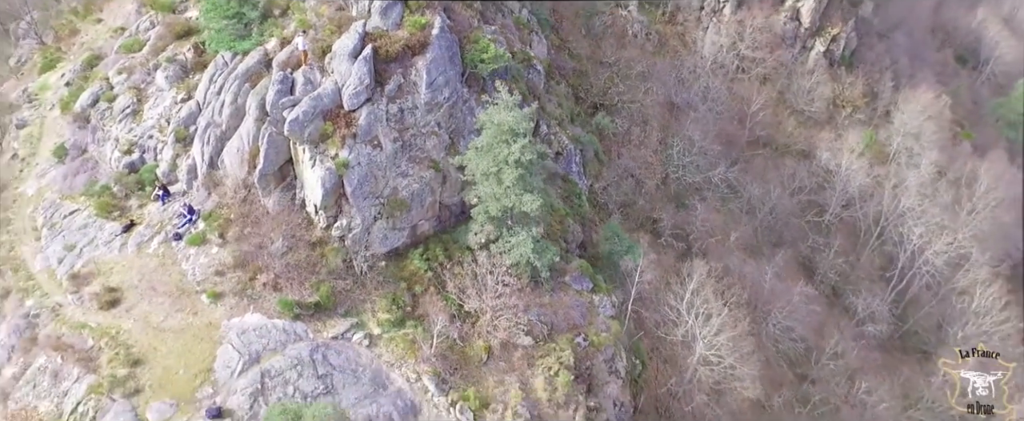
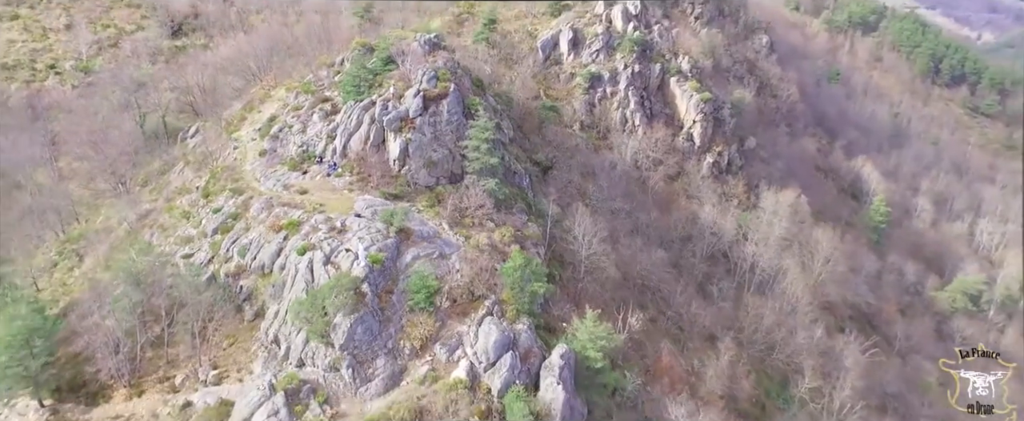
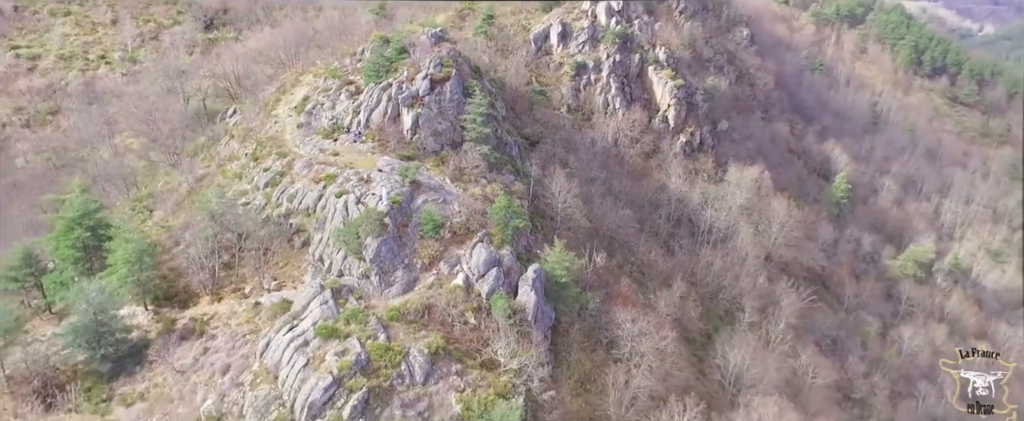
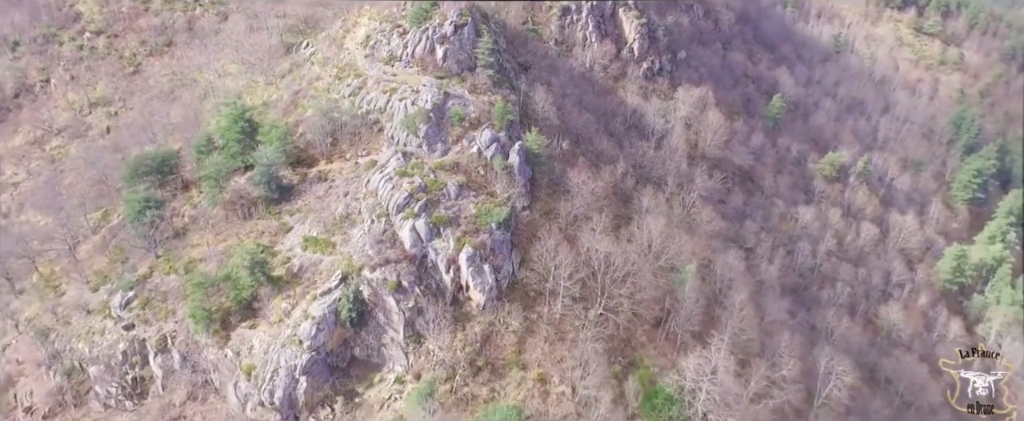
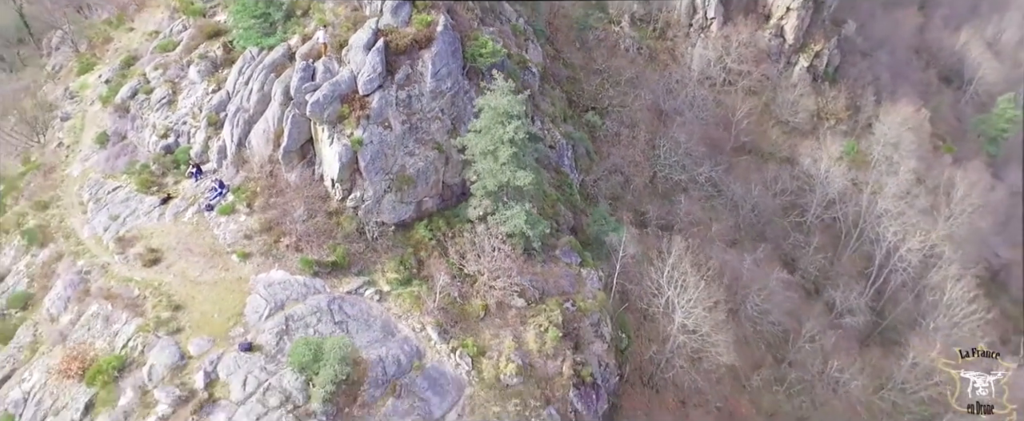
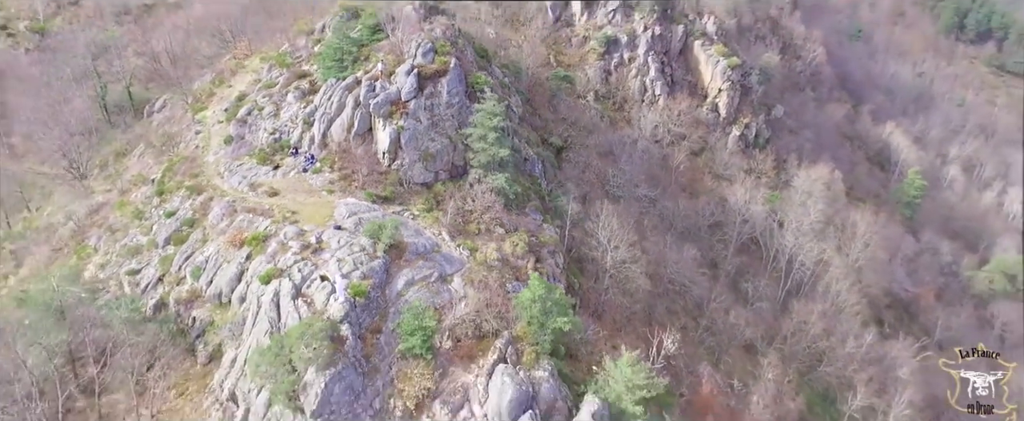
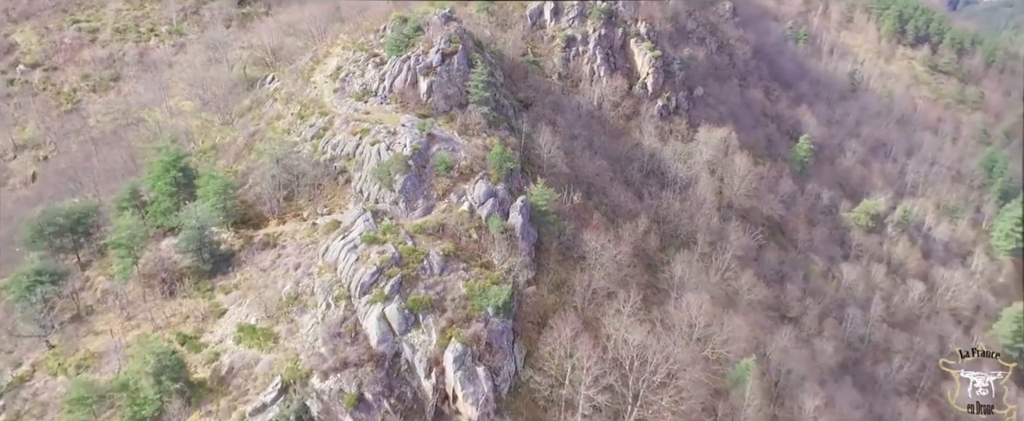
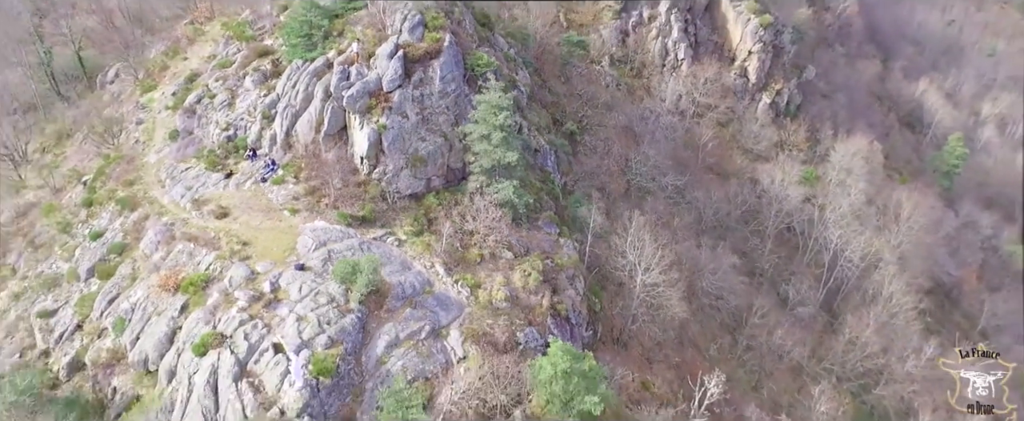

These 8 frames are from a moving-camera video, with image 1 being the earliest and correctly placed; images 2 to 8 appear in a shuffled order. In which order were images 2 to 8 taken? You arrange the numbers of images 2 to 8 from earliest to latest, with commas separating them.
5, 8, 6, 2, 3, 7, 4
